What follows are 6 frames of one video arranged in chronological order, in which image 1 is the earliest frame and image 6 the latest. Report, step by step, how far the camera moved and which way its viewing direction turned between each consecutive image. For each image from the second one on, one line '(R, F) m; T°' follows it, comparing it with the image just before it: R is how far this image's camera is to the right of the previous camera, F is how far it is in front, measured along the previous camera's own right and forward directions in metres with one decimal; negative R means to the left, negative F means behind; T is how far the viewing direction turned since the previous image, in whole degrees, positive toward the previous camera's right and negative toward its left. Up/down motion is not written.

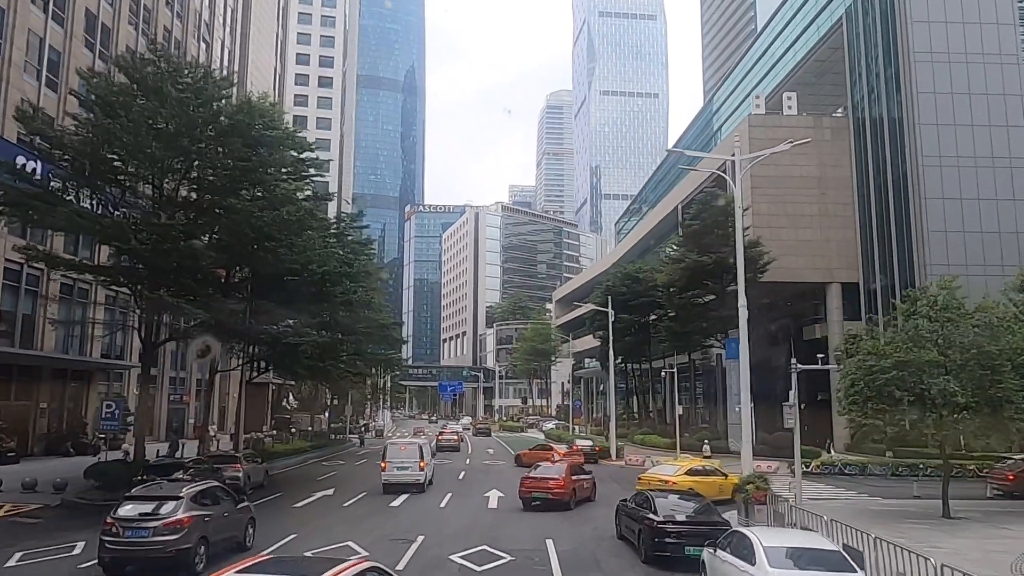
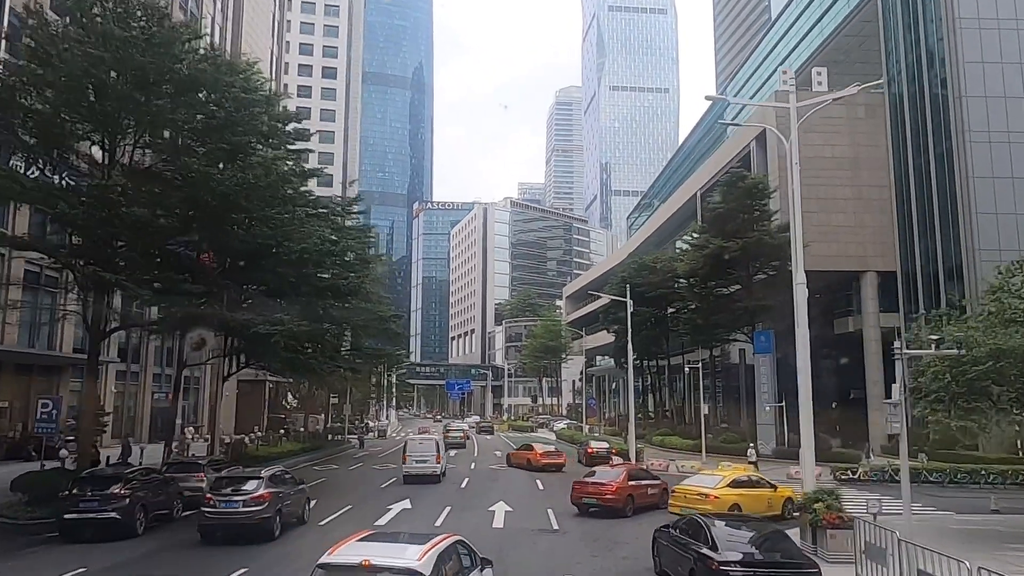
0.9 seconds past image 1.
(0.0, +3.7) m; -1°
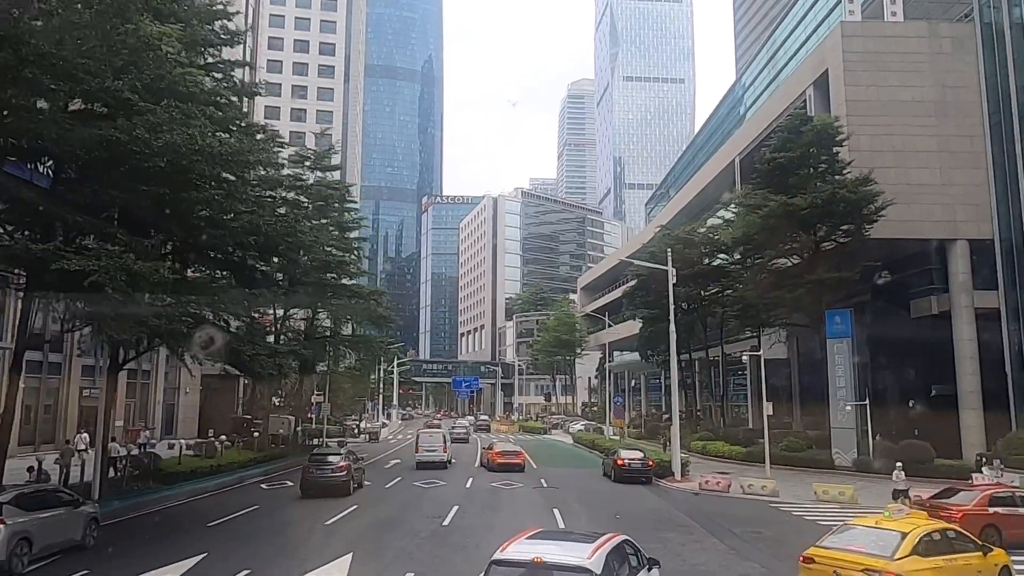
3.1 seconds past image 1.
(+0.1, +8.8) m; -1°
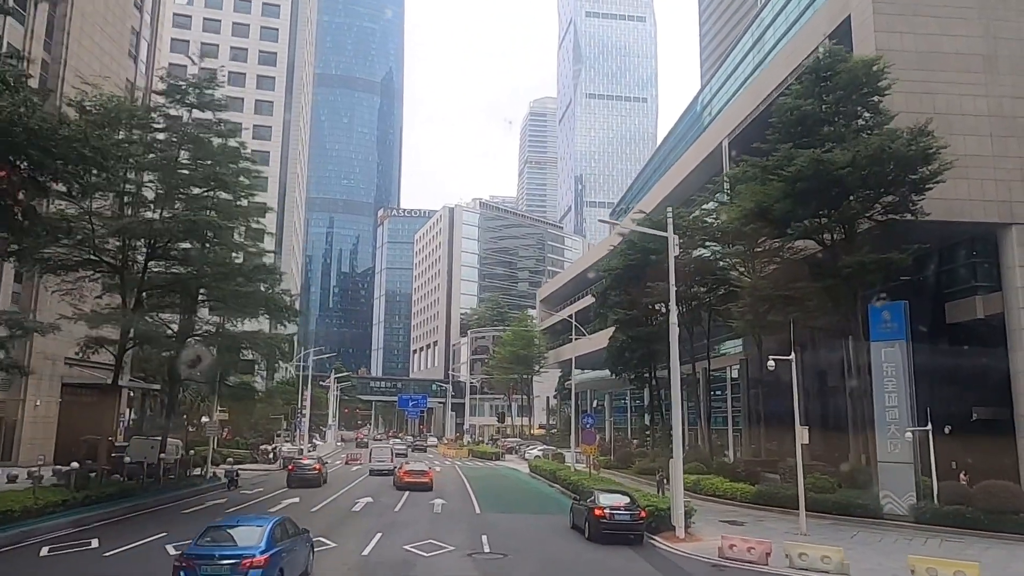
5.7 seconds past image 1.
(+0.7, +9.4) m; +3°
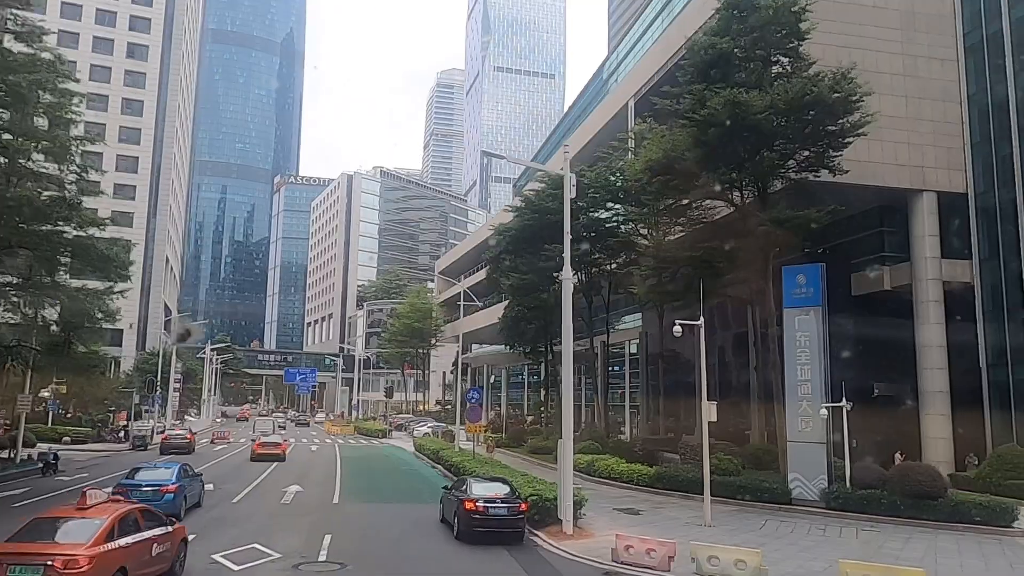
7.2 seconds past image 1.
(+1.0, +3.9) m; +7°
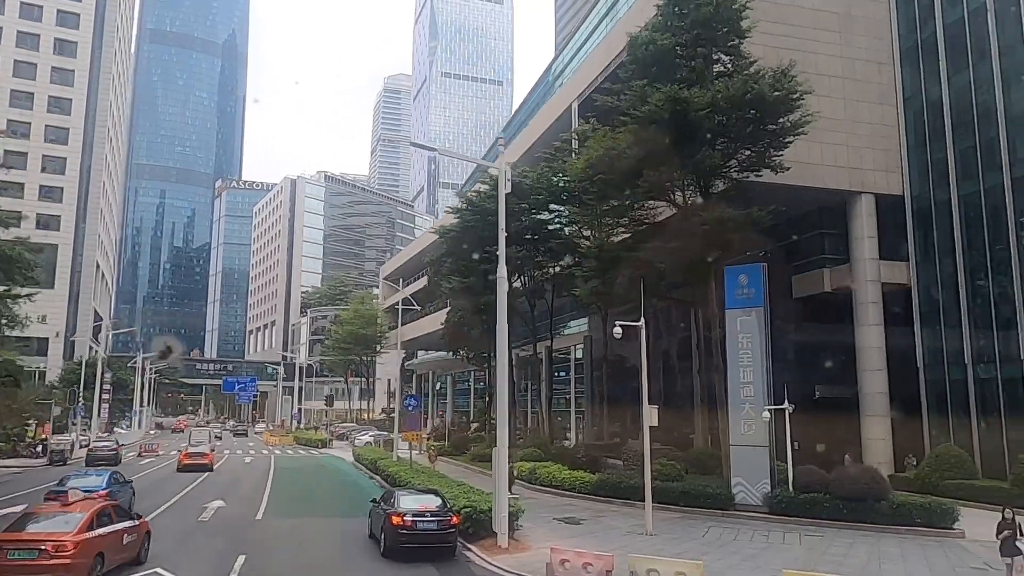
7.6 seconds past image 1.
(+0.4, +0.9) m; +4°
